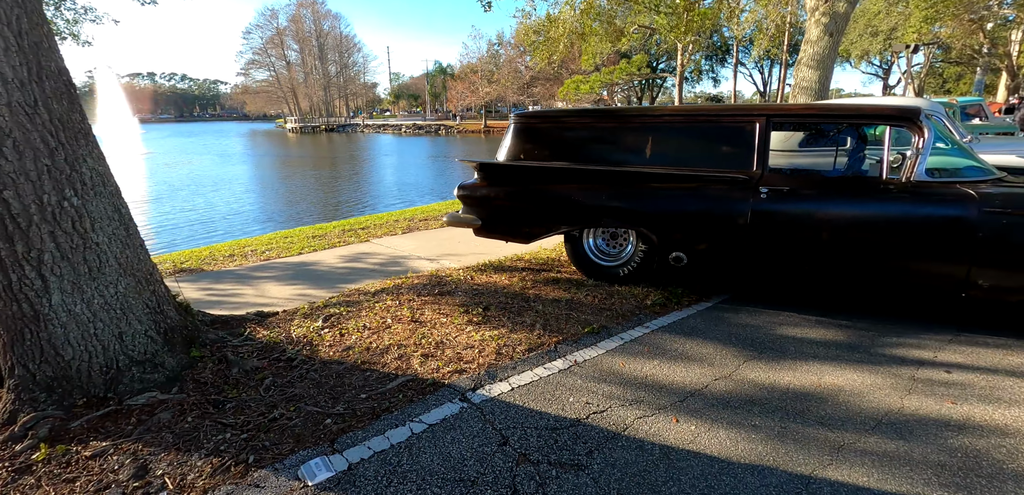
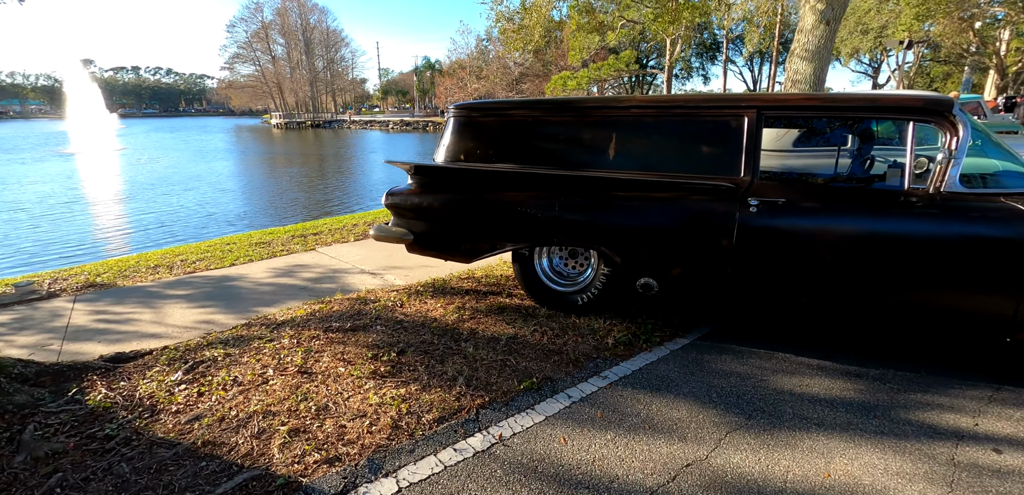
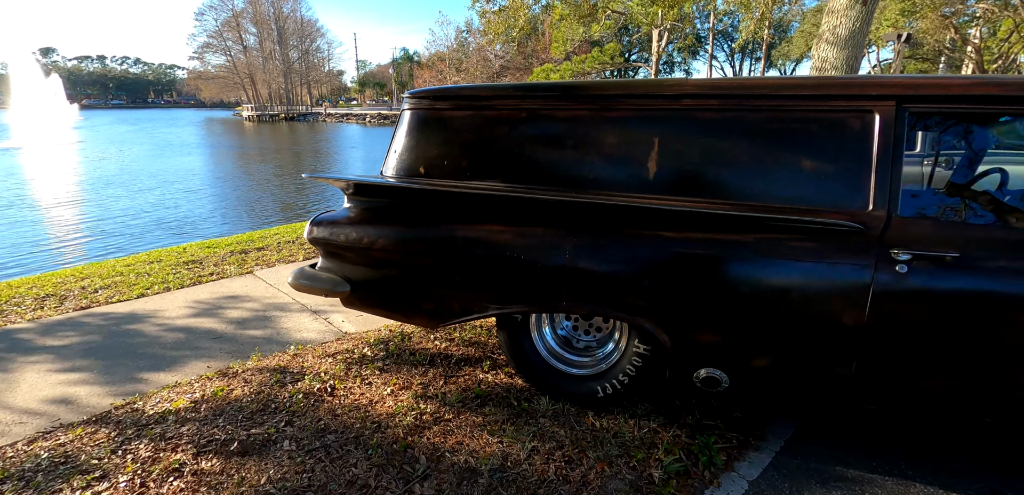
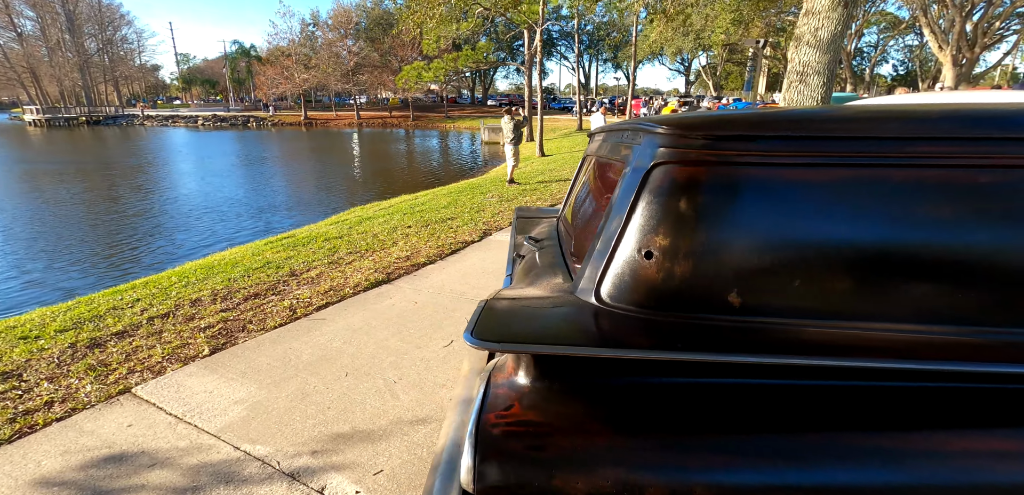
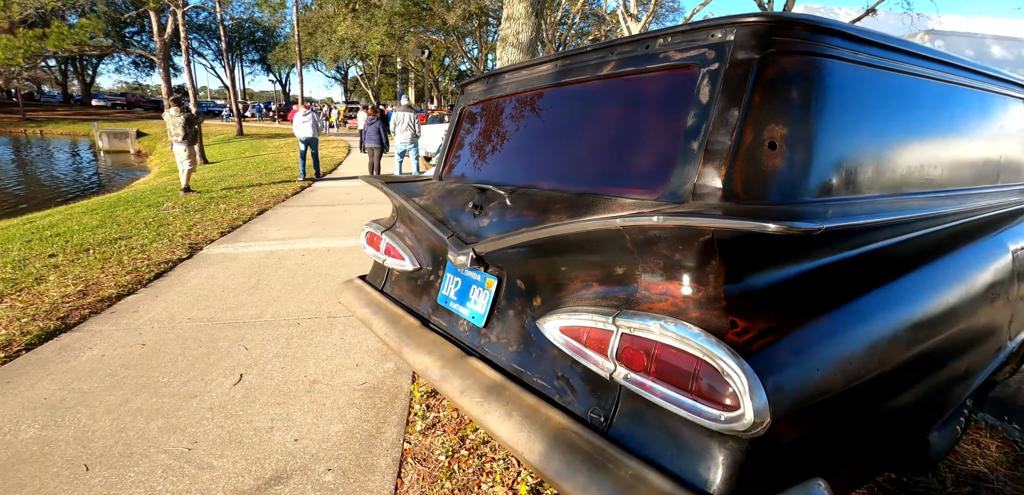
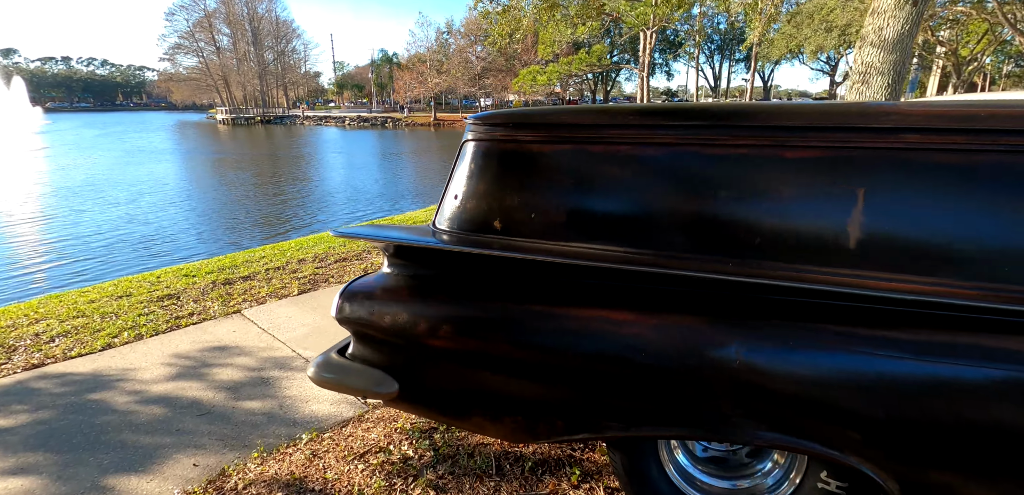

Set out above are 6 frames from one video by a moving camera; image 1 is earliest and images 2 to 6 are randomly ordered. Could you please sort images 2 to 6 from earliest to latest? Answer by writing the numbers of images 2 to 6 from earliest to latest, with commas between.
2, 3, 6, 4, 5
